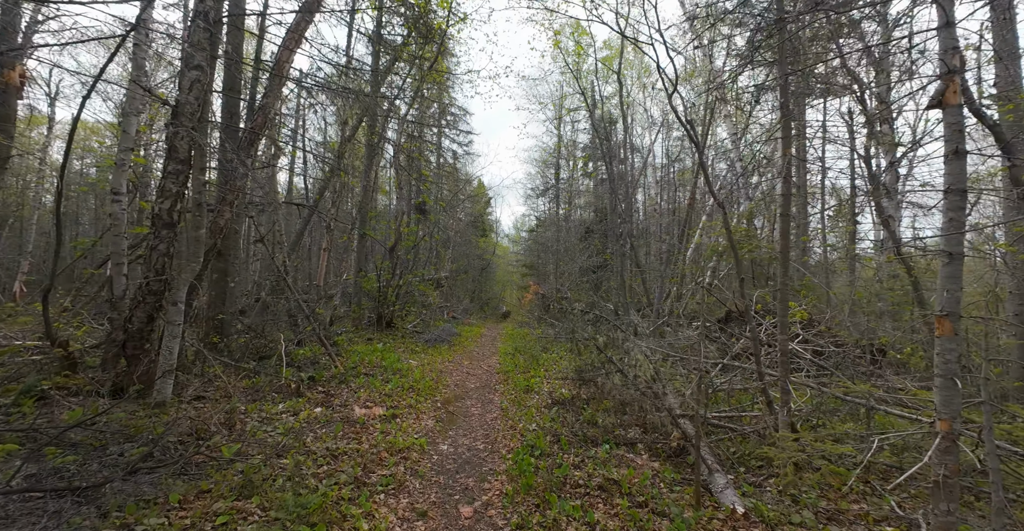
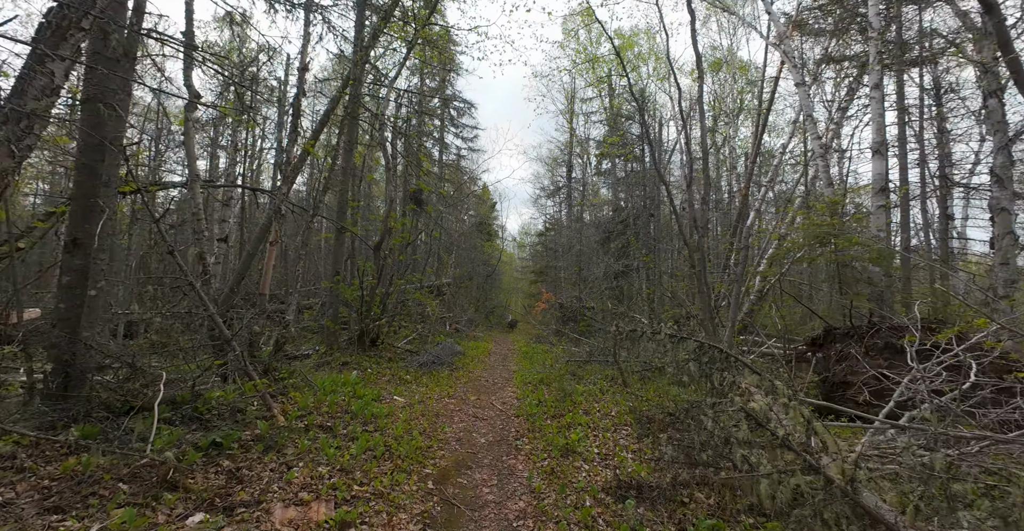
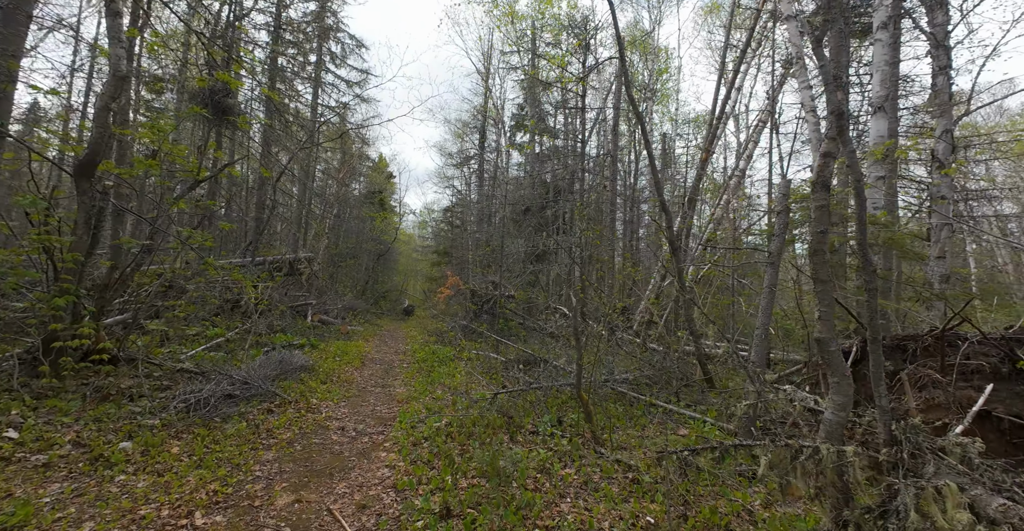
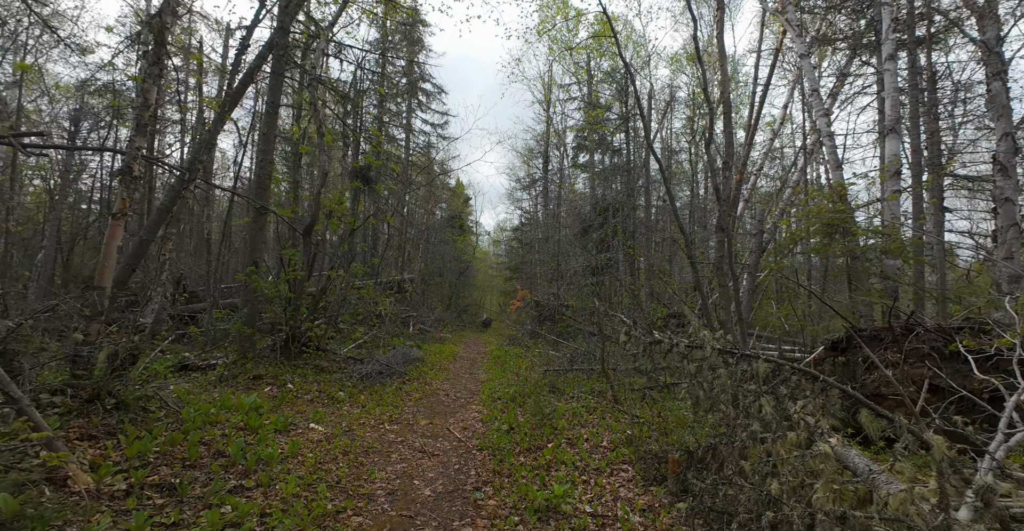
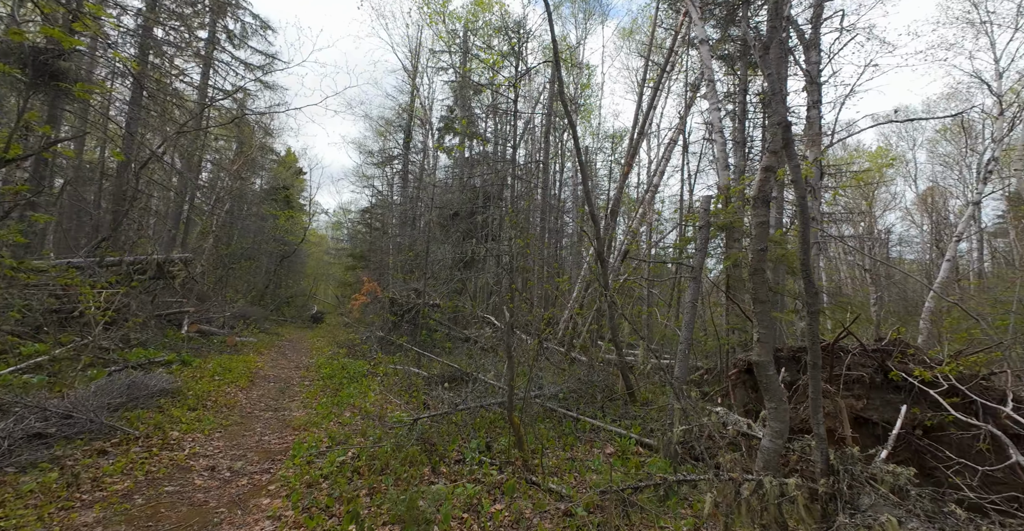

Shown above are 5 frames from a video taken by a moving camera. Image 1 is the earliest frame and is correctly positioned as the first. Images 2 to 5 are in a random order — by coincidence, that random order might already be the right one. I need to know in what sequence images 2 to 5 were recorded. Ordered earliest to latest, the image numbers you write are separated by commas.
2, 4, 3, 5
